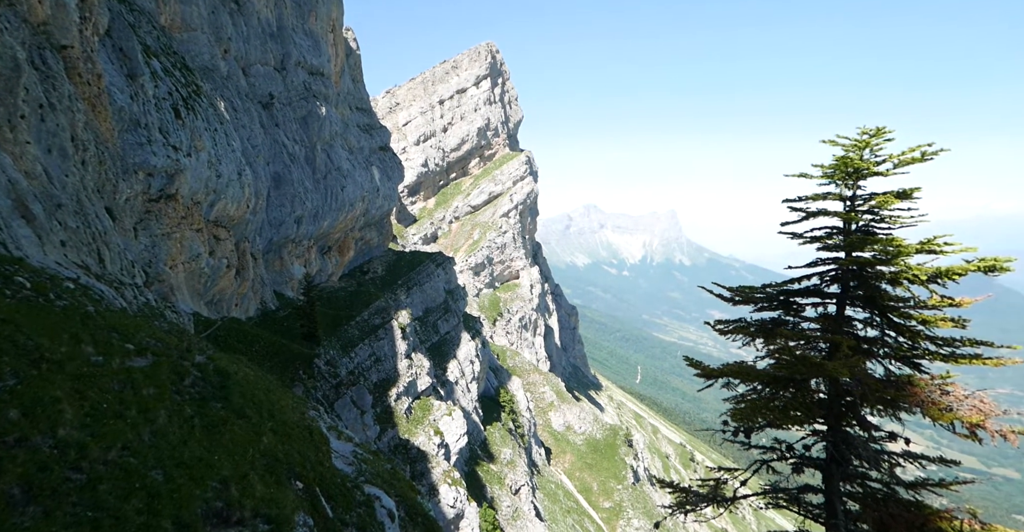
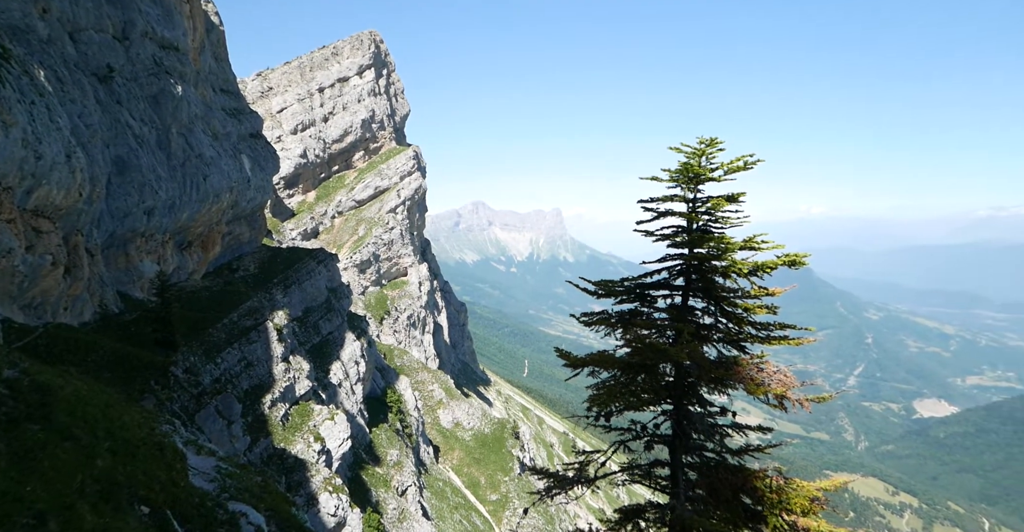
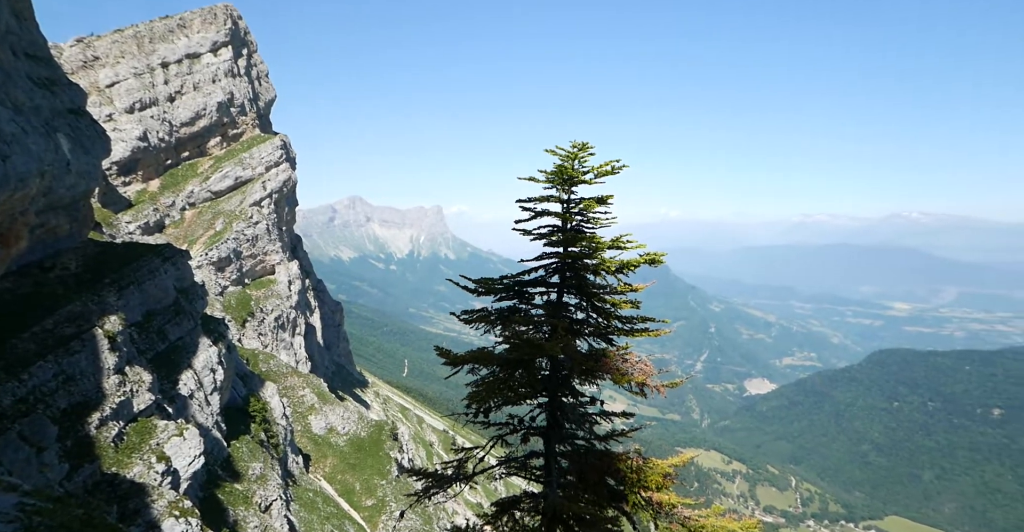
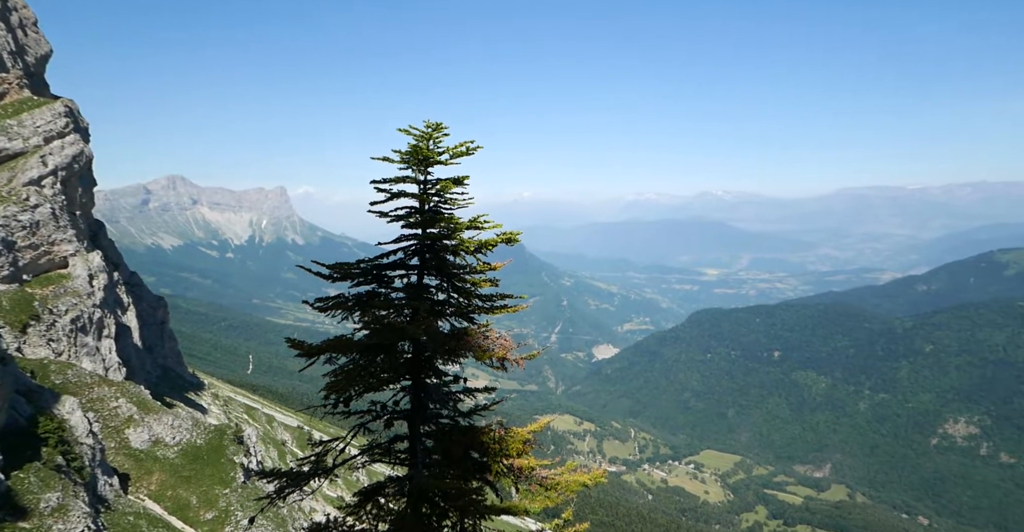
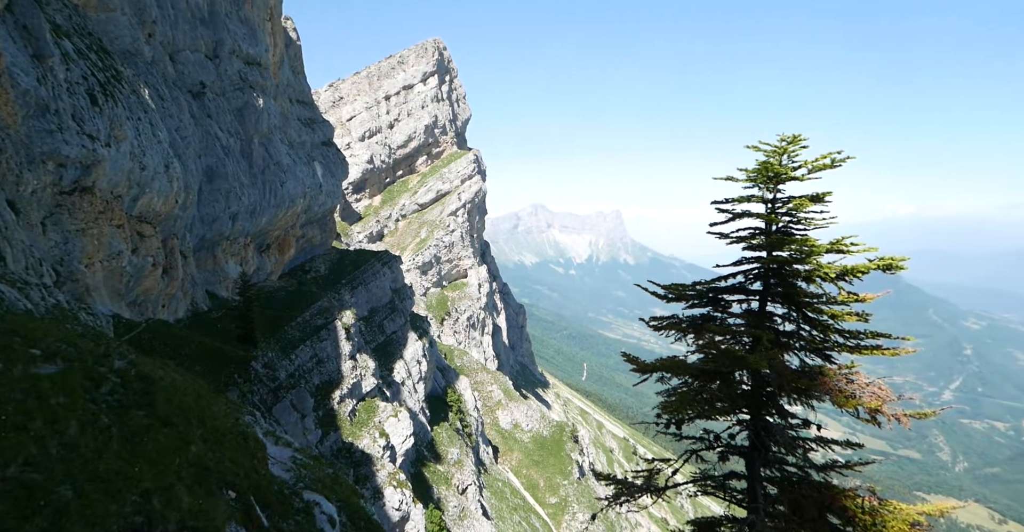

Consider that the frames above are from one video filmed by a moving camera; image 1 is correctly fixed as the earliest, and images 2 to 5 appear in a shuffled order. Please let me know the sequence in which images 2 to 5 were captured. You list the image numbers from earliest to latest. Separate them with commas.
5, 2, 3, 4
